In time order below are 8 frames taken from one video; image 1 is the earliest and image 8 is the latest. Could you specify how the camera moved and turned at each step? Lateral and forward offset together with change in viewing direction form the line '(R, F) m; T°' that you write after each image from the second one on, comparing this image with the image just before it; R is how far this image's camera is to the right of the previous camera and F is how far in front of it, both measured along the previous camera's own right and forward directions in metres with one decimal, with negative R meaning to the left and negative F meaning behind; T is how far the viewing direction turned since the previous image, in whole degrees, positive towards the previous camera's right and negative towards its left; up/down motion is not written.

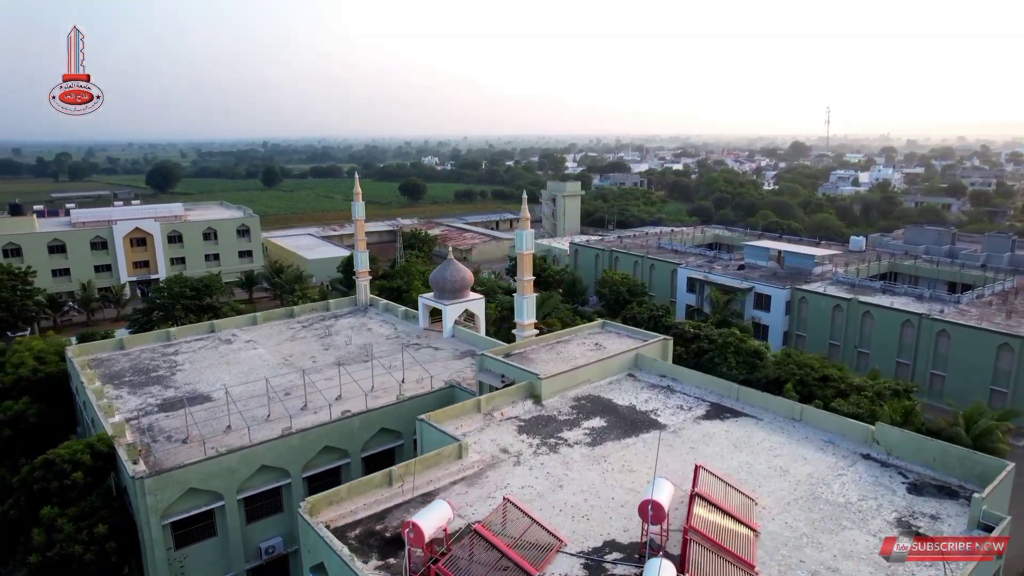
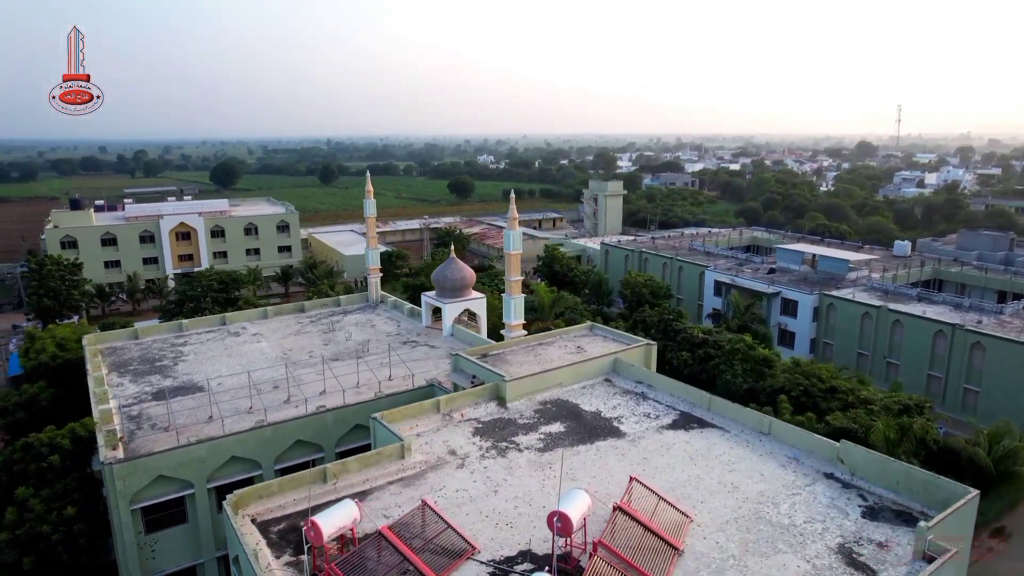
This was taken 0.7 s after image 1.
(+2.3, +0.3) m; -5°
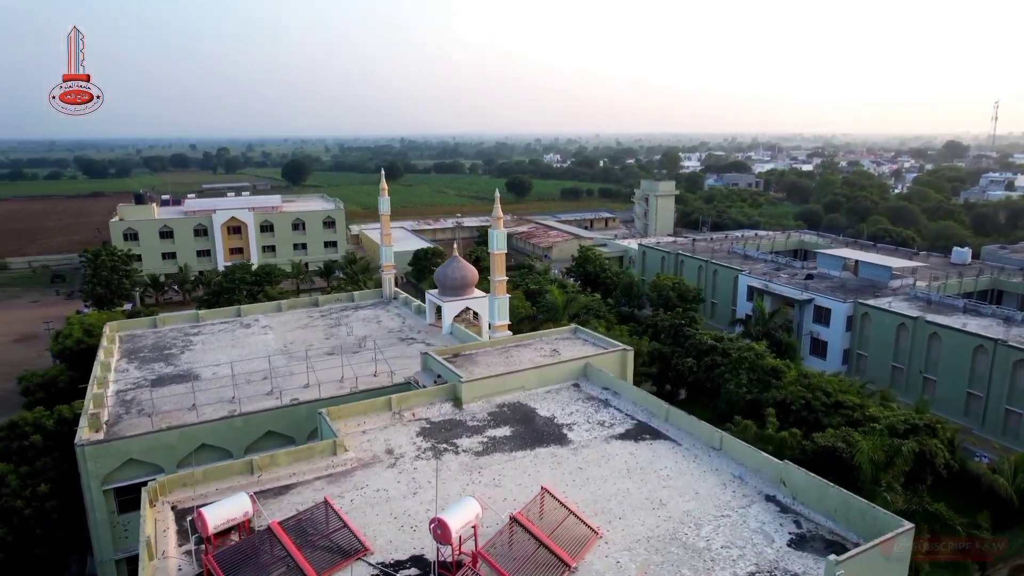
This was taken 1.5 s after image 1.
(+2.7, +0.4) m; -6°
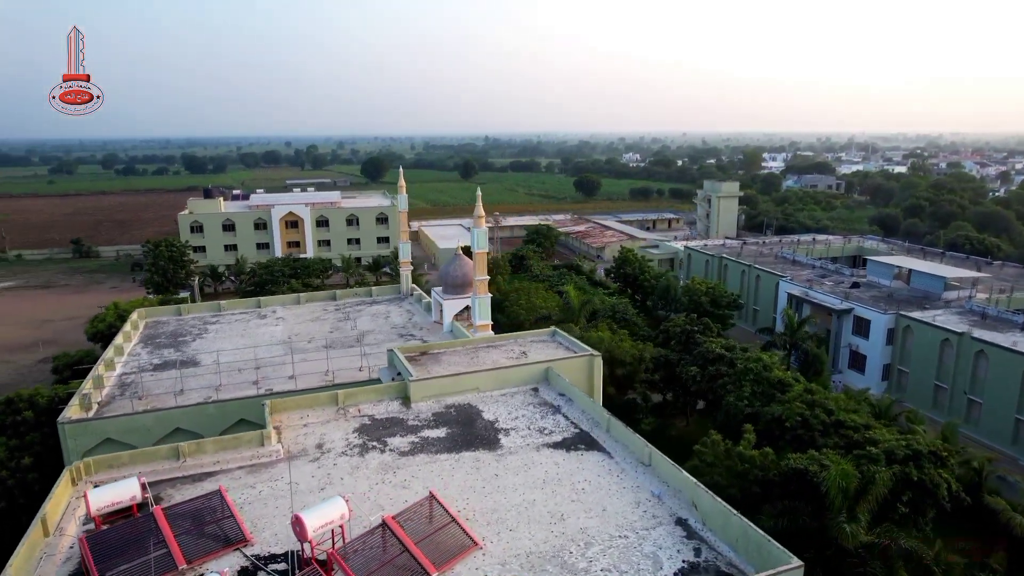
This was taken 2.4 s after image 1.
(+3.1, +0.5) m; -7°
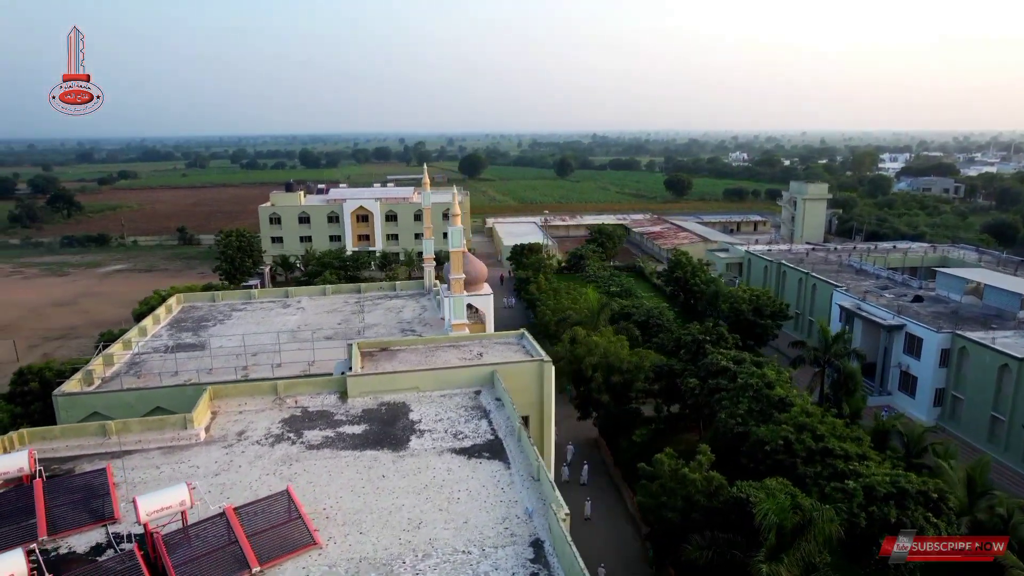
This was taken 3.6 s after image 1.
(+4.0, +0.7) m; -9°
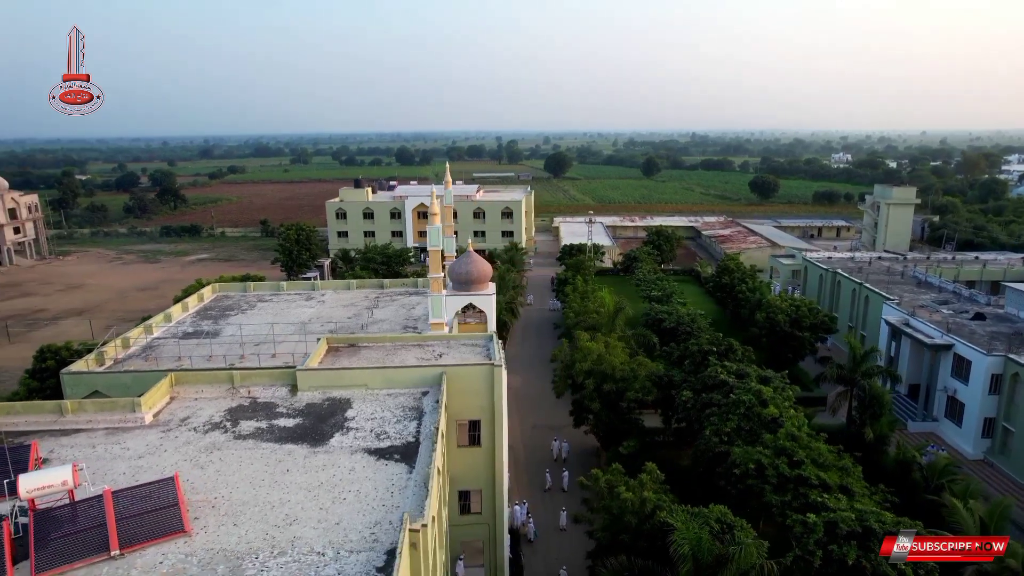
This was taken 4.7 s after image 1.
(+3.5, +0.6) m; -8°
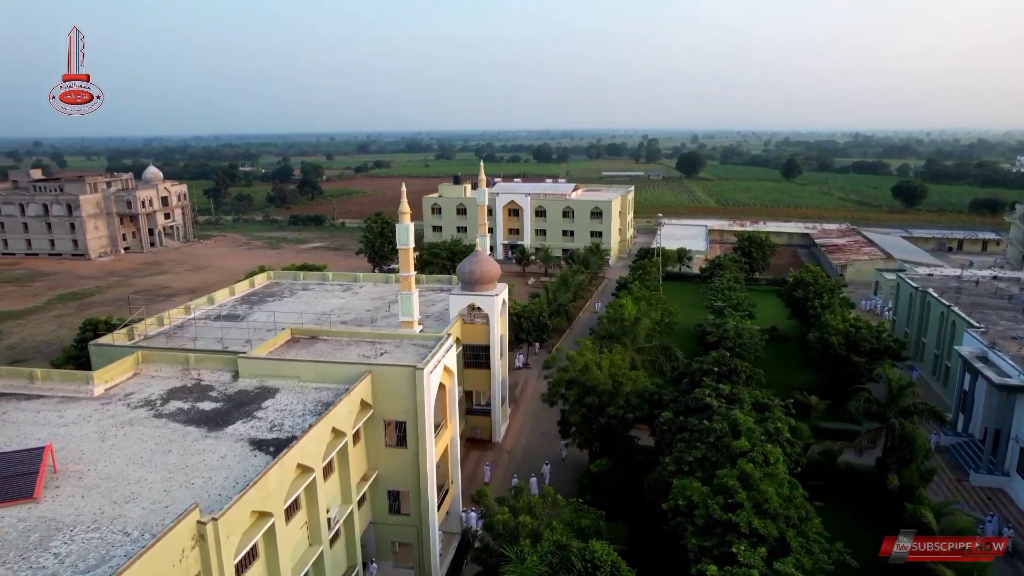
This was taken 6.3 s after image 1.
(+5.2, +1.1) m; -12°
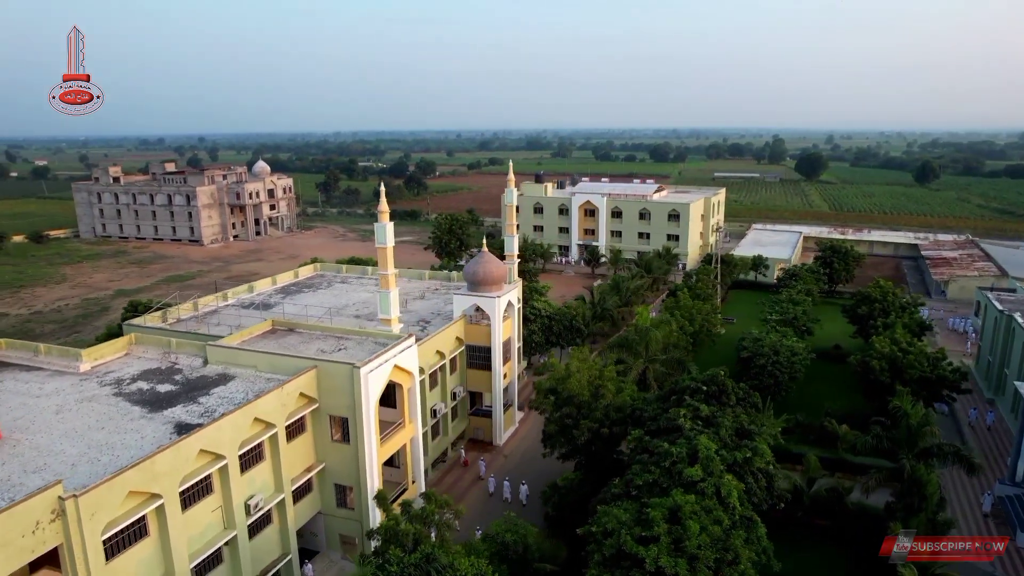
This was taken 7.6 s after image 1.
(+4.3, +0.8) m; -10°
